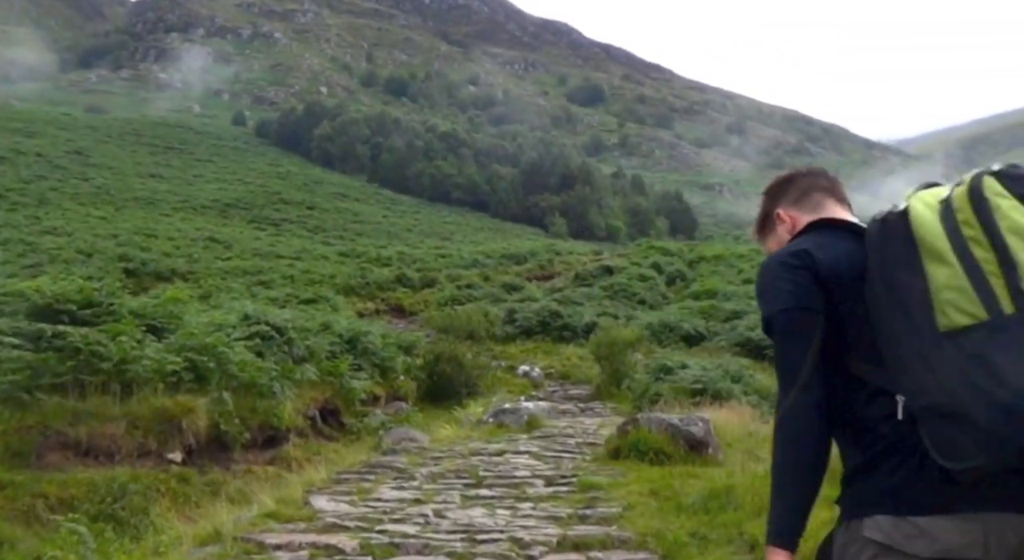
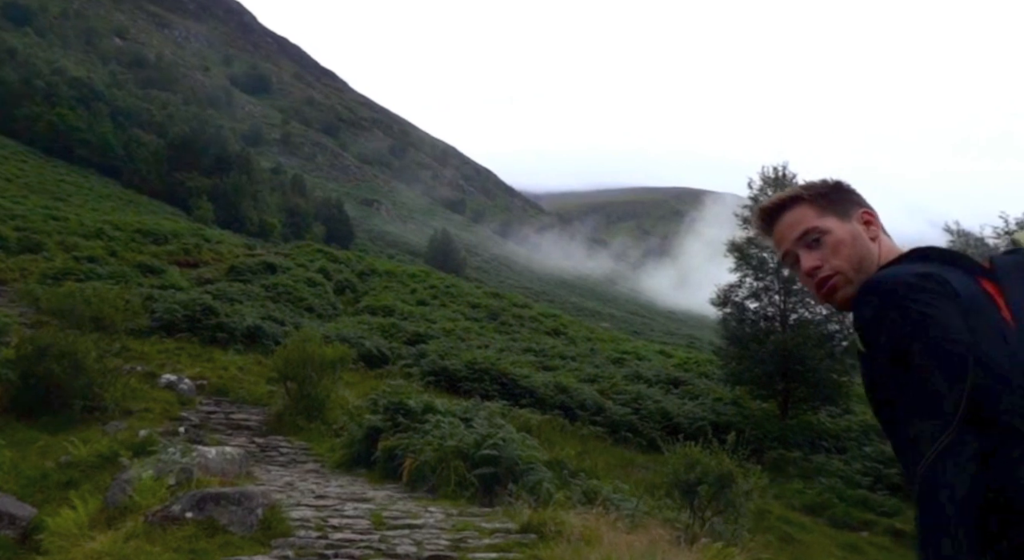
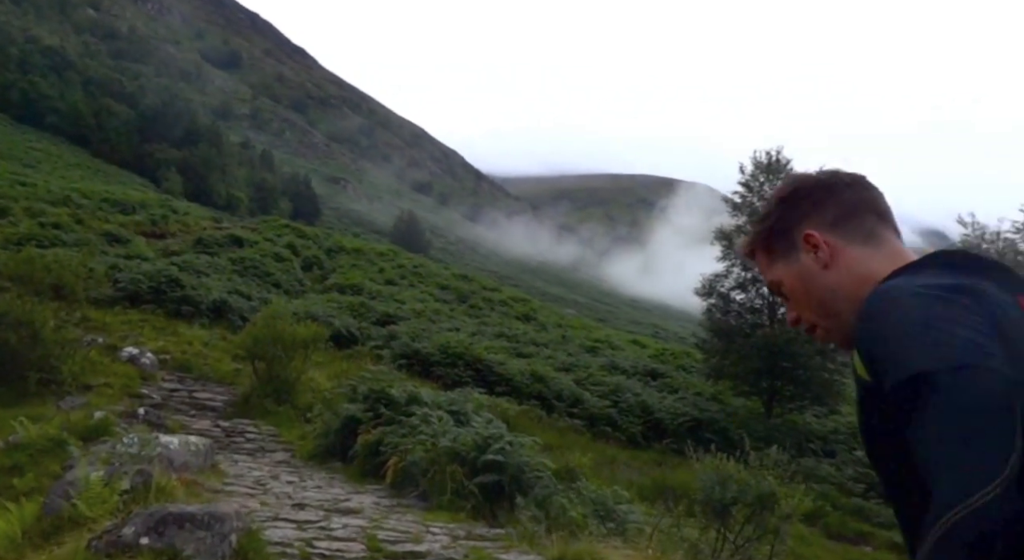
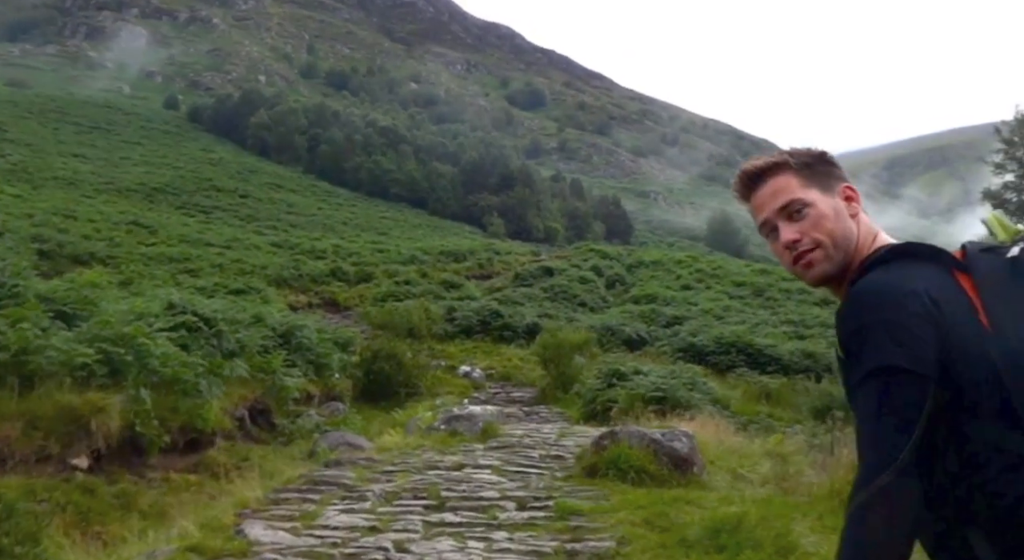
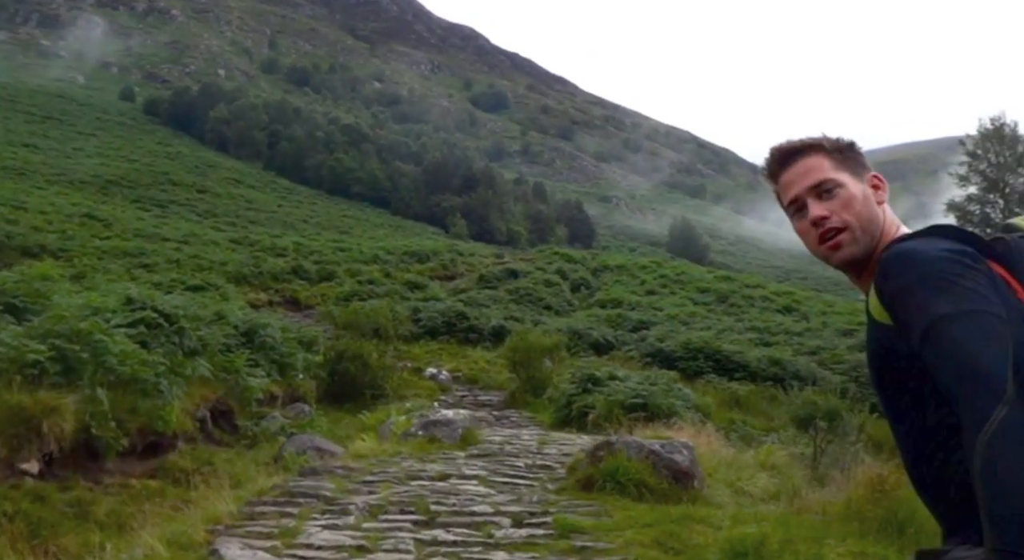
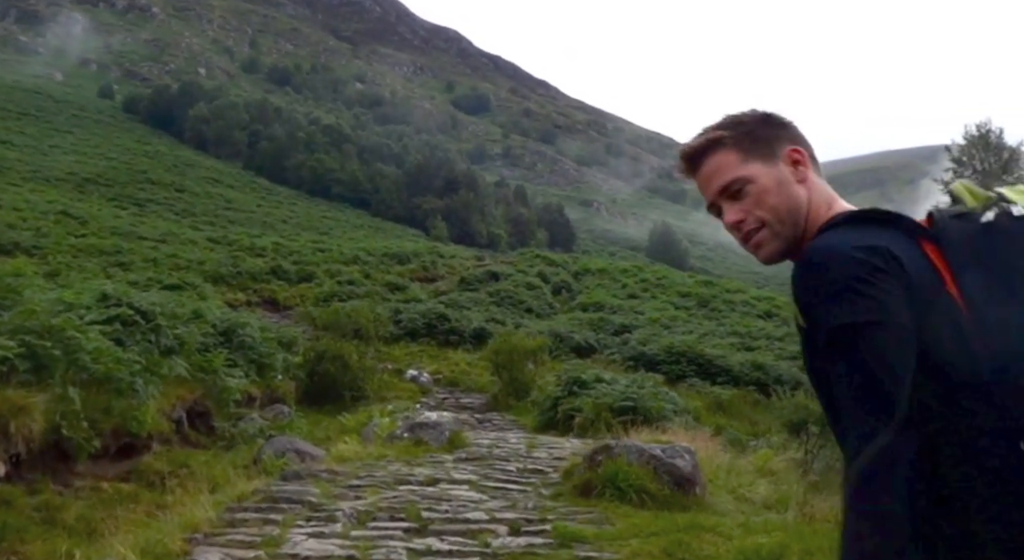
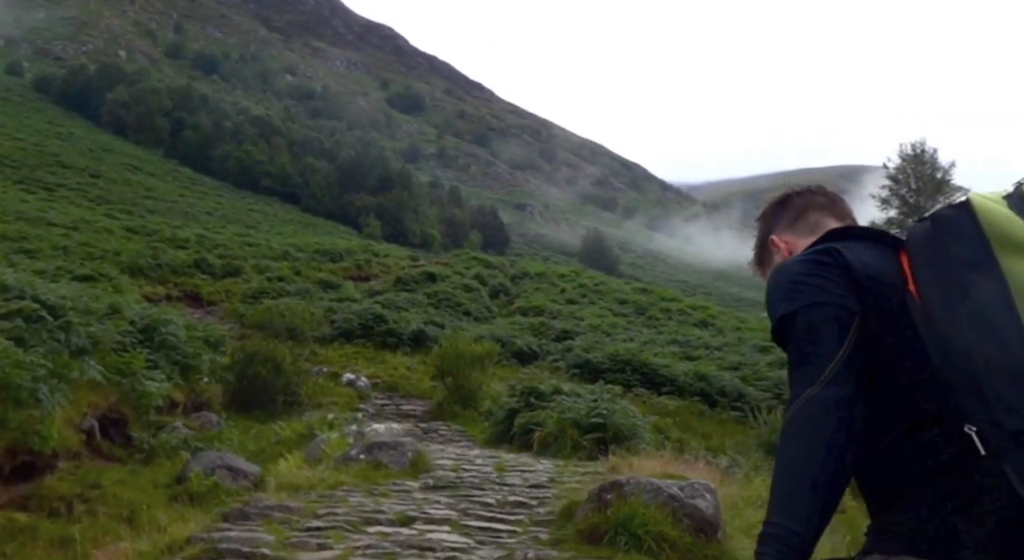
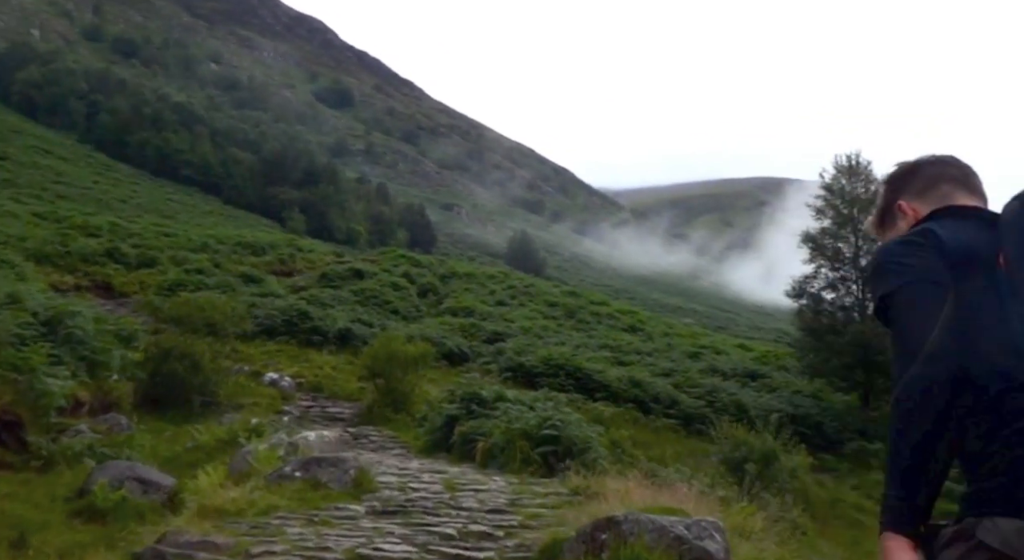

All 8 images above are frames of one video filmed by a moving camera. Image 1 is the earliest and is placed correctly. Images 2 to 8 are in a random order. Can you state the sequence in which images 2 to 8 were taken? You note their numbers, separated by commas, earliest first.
4, 5, 6, 7, 8, 2, 3
